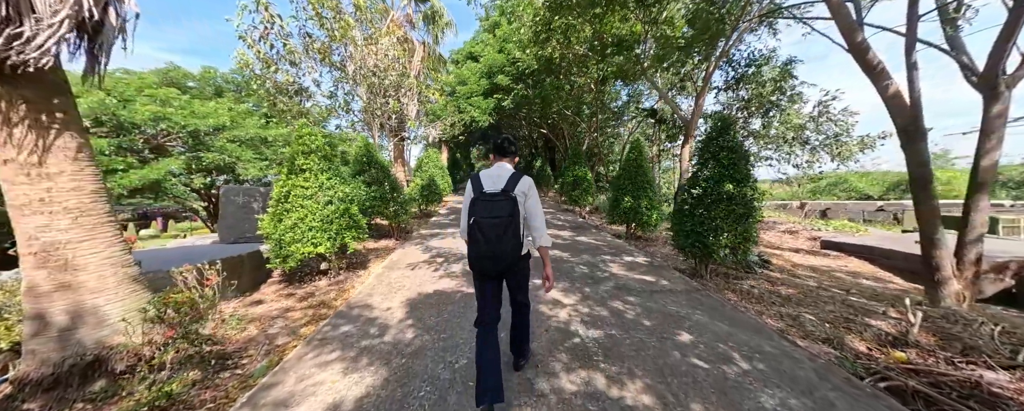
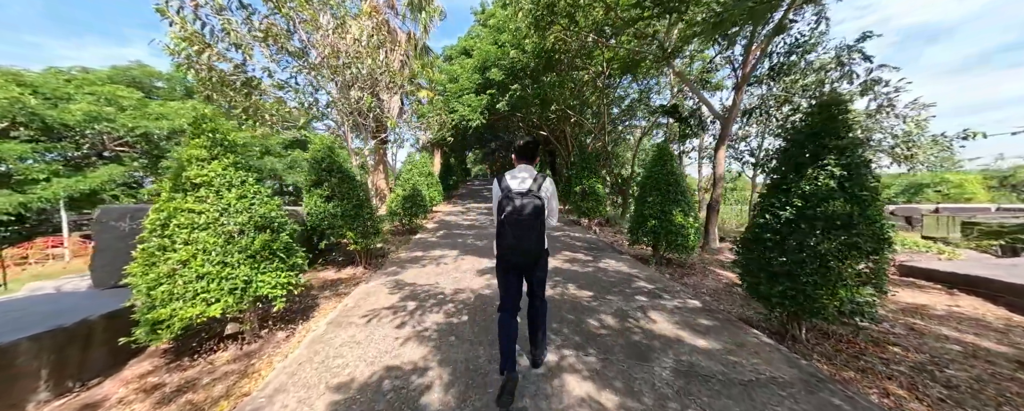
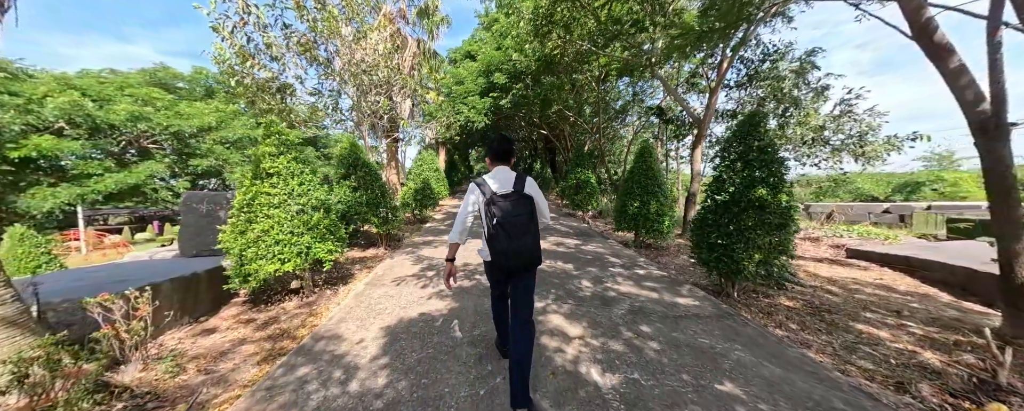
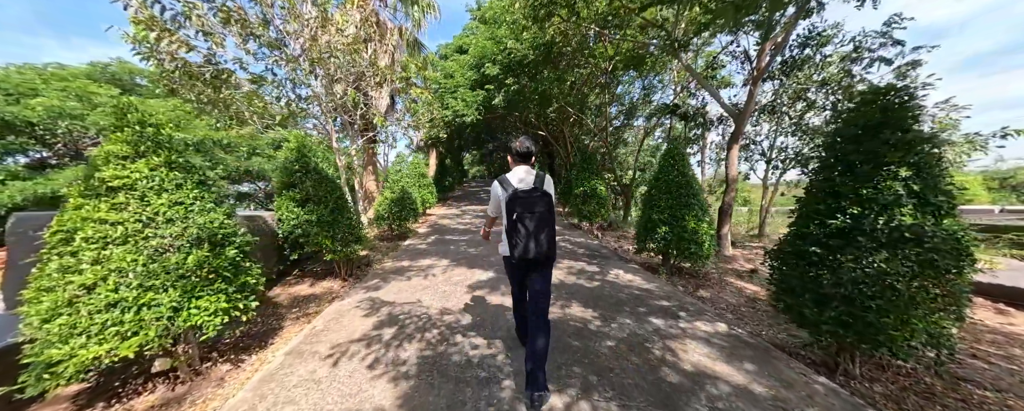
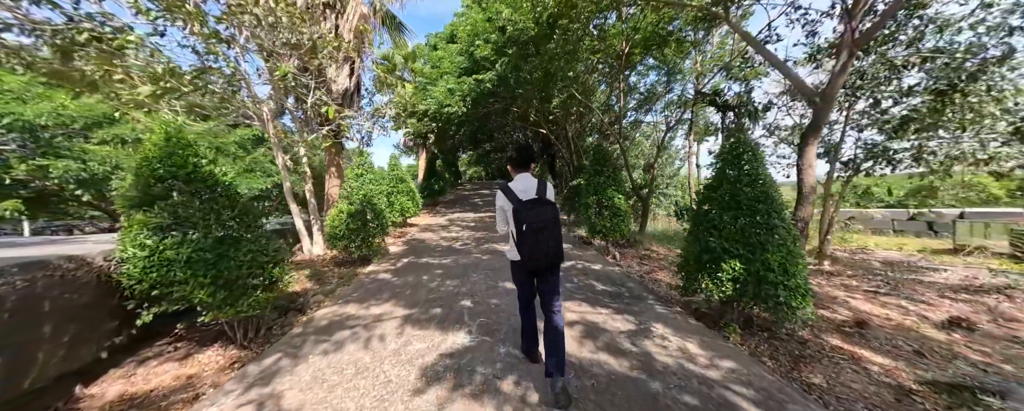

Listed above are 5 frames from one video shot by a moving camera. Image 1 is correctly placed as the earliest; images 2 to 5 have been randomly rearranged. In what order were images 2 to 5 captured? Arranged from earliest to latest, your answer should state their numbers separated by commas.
3, 2, 4, 5
